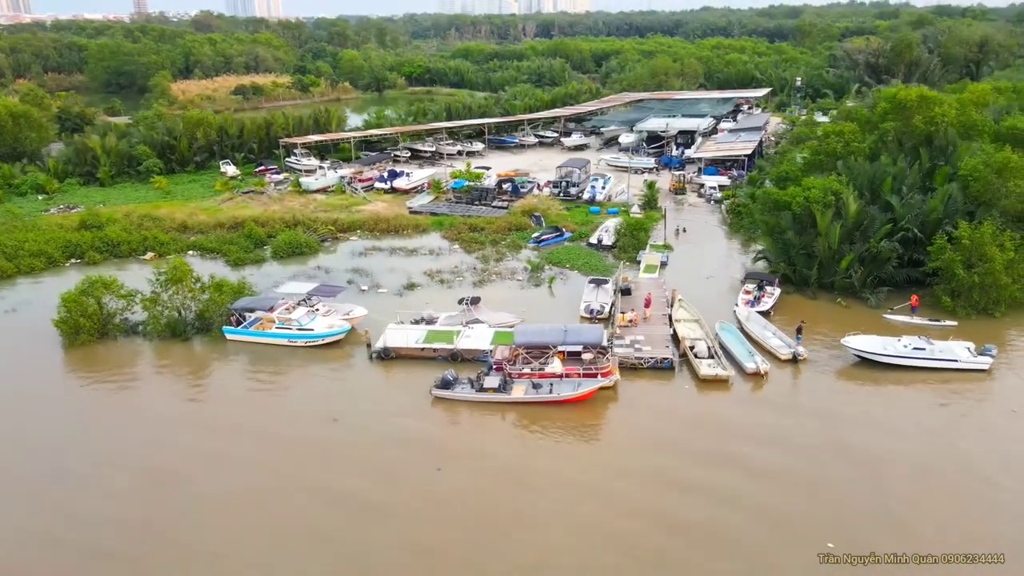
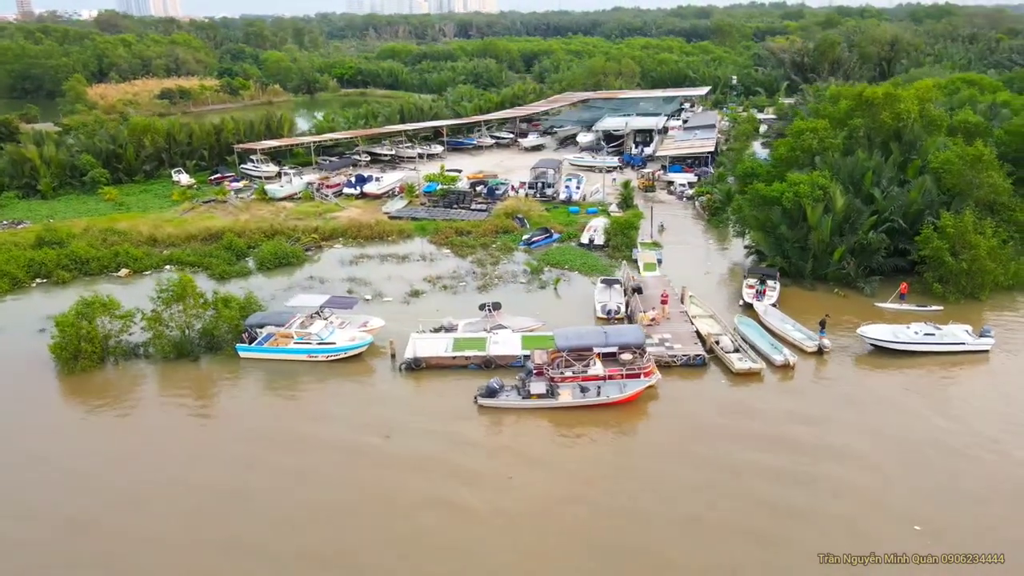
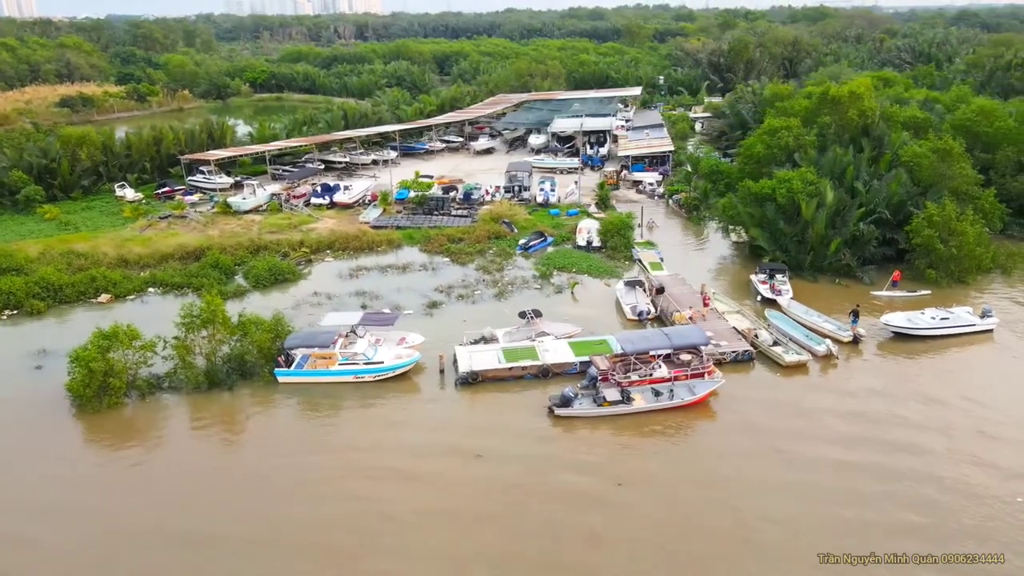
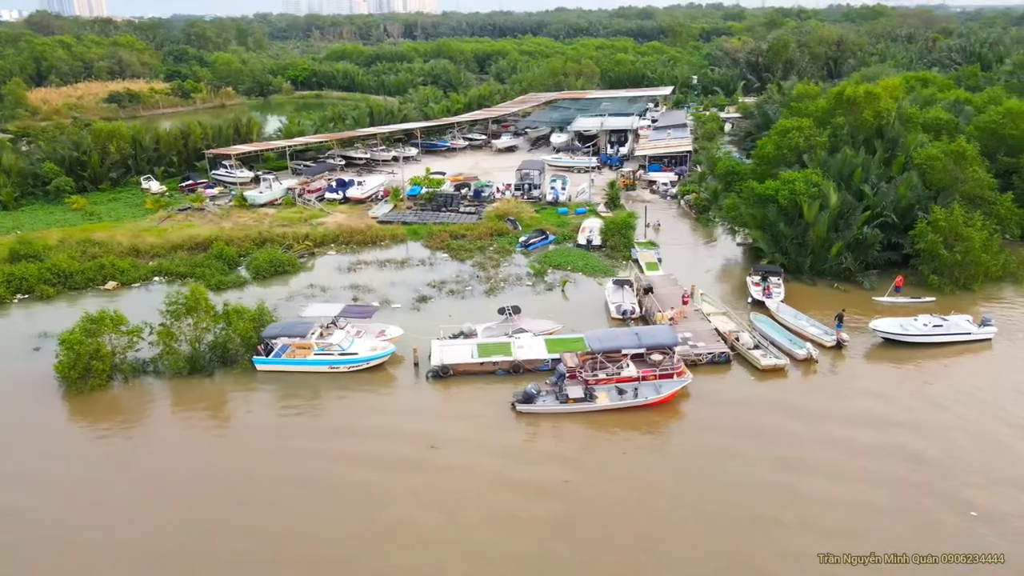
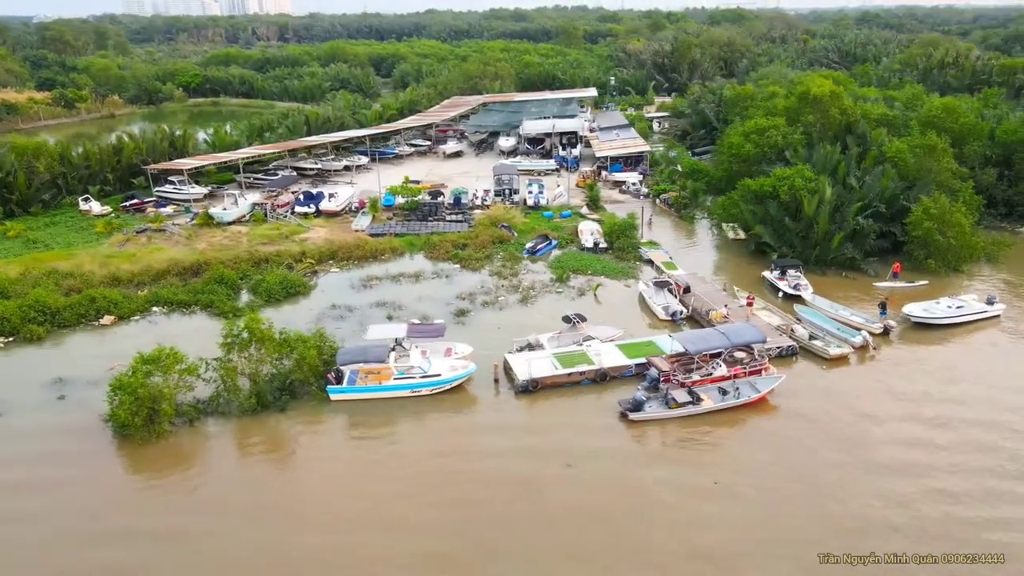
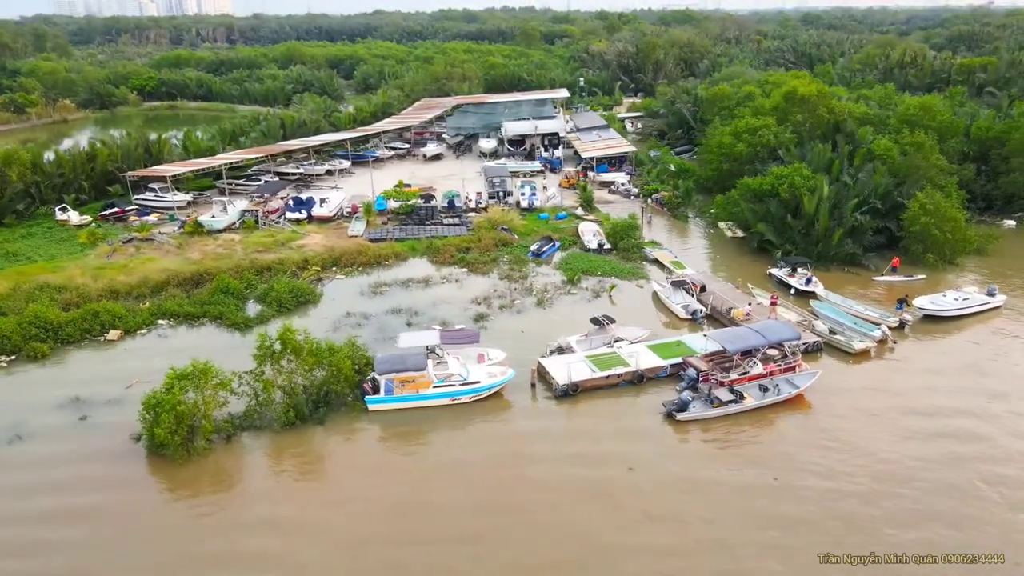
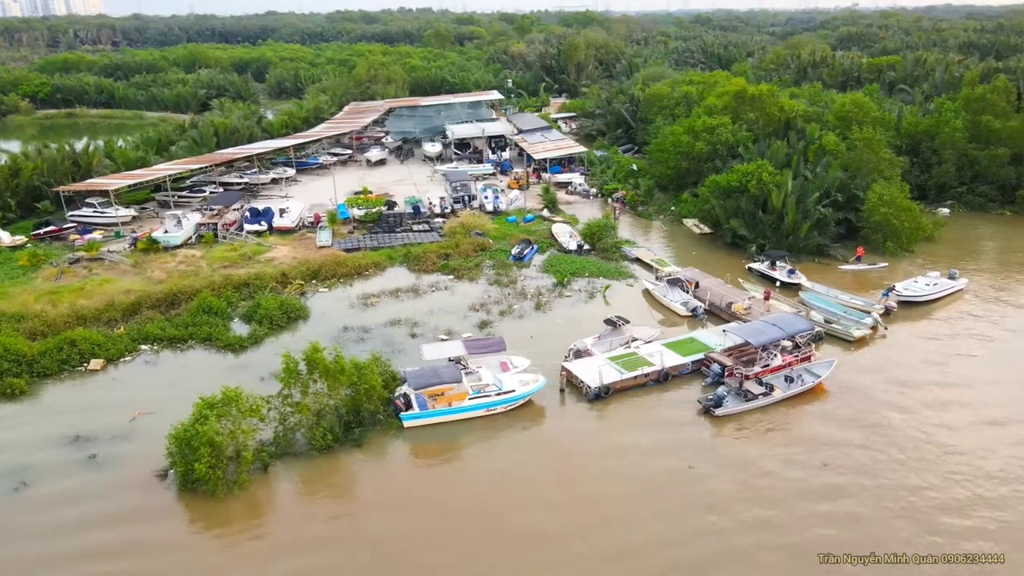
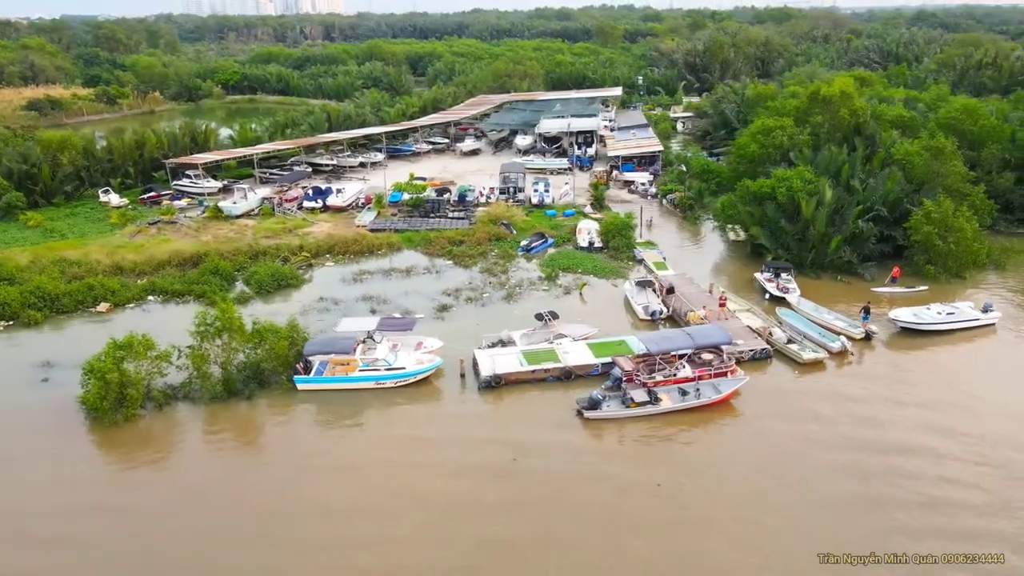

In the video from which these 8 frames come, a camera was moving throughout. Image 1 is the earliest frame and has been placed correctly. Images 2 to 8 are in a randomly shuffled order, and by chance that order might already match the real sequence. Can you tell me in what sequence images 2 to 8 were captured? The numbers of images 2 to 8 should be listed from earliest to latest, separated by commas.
2, 4, 3, 8, 5, 6, 7
